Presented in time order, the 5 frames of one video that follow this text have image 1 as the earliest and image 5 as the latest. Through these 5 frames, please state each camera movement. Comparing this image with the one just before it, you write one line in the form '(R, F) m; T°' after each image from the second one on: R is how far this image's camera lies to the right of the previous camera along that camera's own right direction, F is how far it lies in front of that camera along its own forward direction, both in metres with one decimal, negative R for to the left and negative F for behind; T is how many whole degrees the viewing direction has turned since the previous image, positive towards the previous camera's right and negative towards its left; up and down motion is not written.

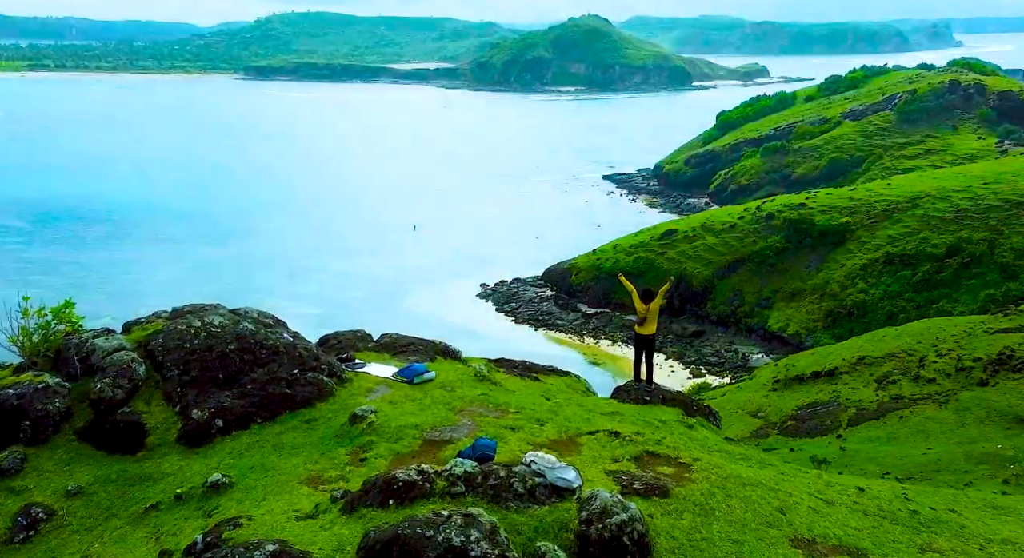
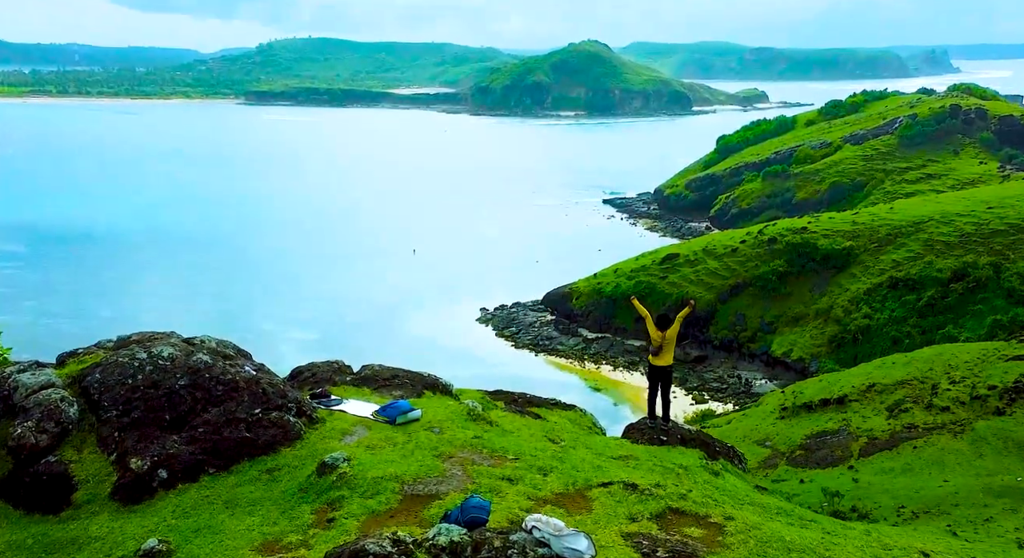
(0.0, +0.6) m; 0°
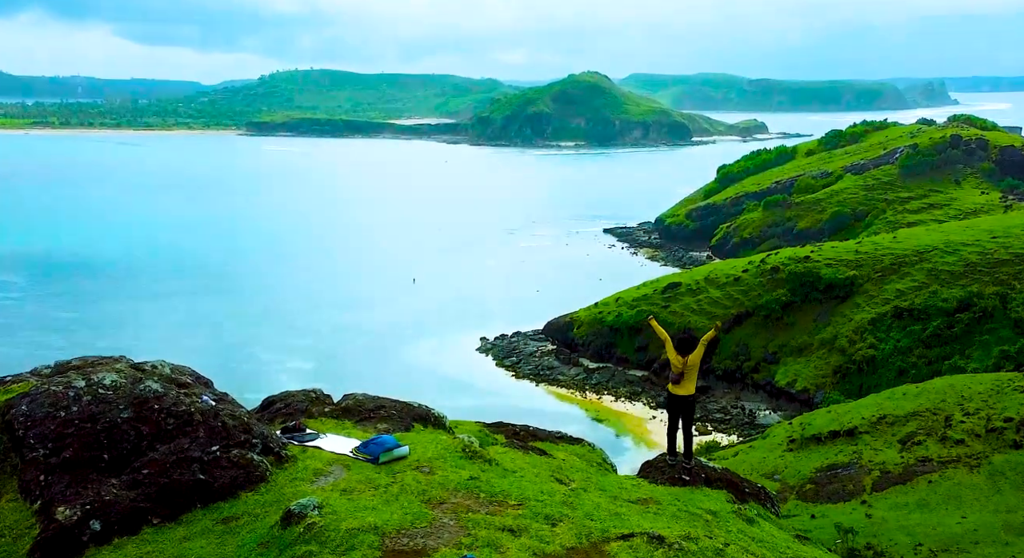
(0.0, +0.5) m; 0°
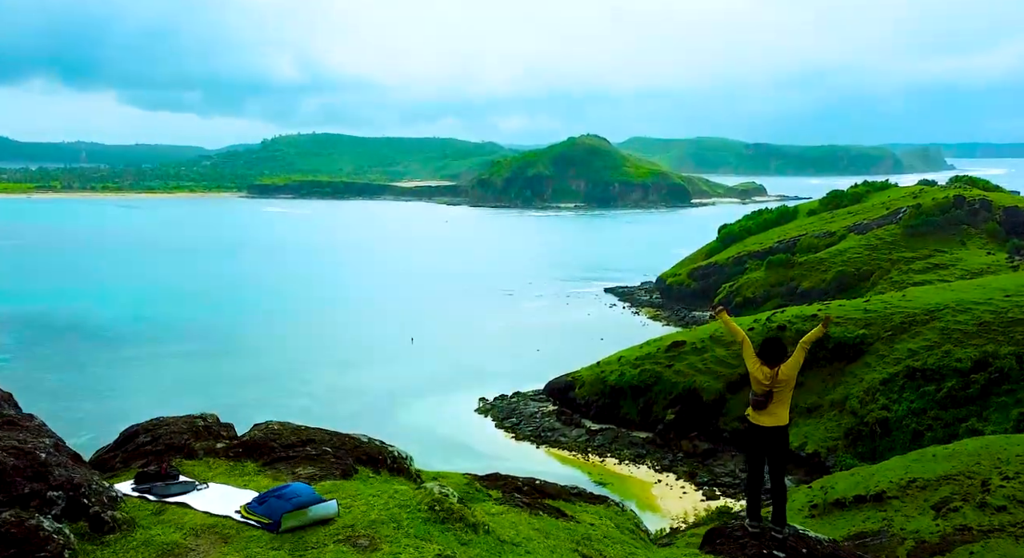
(0.0, +1.3) m; 0°
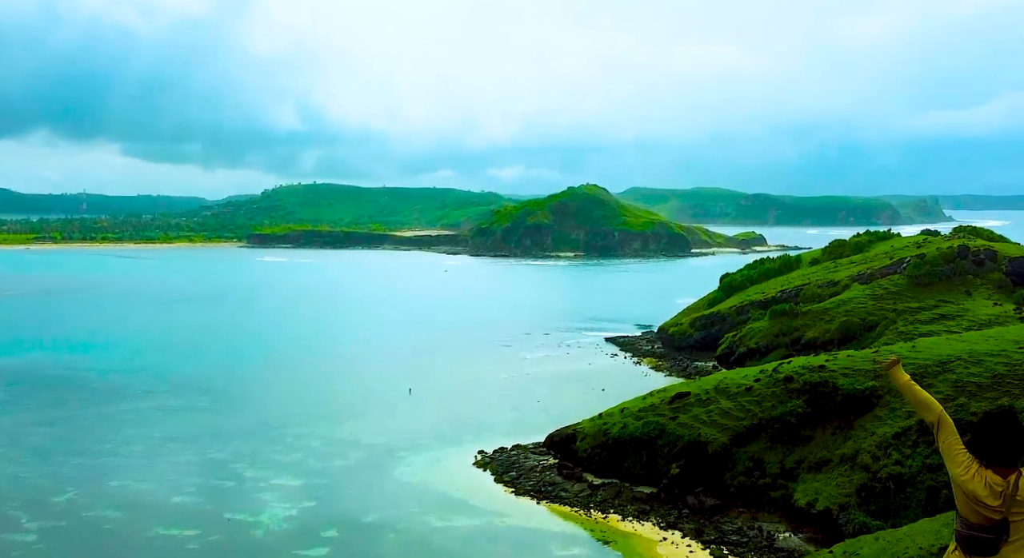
(-0.1, +1.1) m; 0°
